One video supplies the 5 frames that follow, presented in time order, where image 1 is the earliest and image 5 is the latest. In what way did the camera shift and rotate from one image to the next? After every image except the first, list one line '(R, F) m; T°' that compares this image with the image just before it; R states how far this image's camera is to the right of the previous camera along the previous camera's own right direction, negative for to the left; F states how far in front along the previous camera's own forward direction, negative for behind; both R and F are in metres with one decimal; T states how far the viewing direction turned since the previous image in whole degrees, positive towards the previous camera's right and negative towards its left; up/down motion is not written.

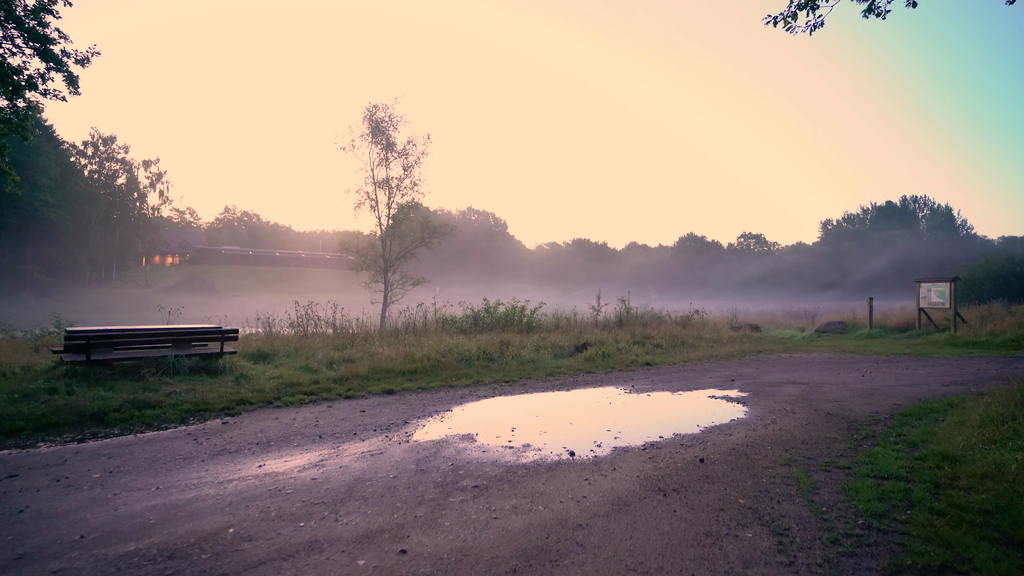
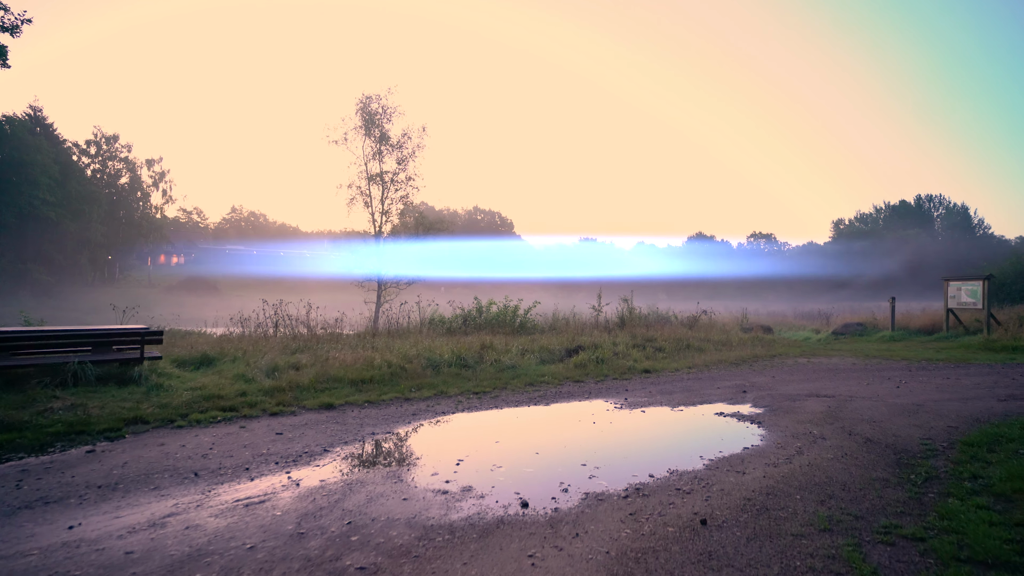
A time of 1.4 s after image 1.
(+0.7, +1.7) m; -1°
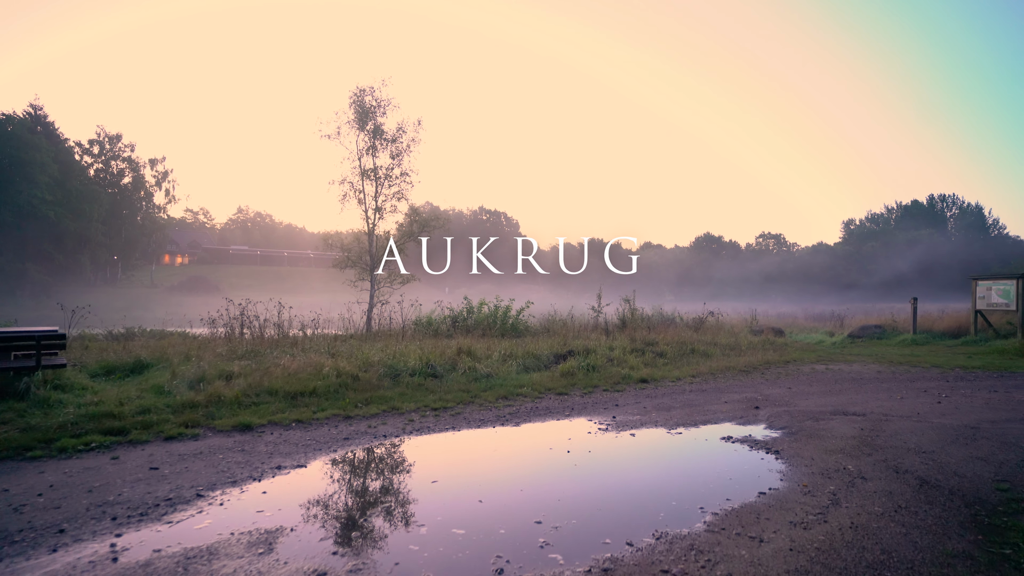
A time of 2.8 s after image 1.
(+0.6, +1.5) m; -1°
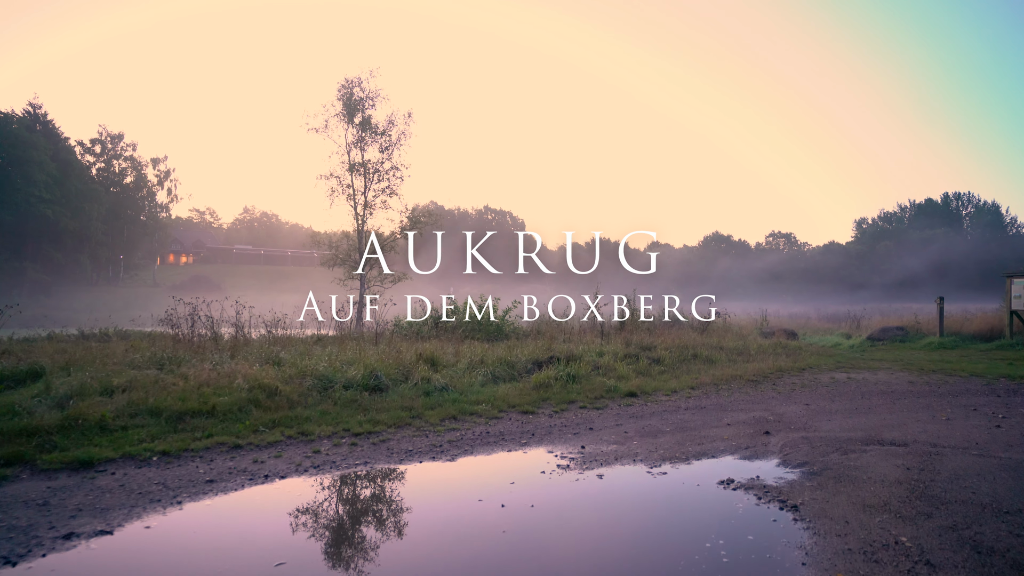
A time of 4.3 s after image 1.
(+0.8, +1.7) m; -1°
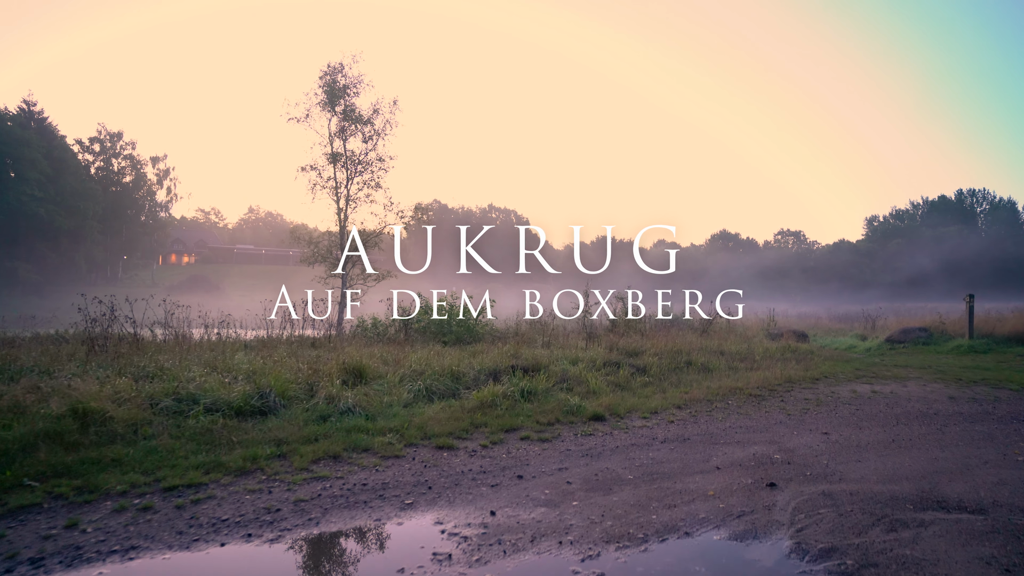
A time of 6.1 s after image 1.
(+1.0, +2.0) m; -1°
